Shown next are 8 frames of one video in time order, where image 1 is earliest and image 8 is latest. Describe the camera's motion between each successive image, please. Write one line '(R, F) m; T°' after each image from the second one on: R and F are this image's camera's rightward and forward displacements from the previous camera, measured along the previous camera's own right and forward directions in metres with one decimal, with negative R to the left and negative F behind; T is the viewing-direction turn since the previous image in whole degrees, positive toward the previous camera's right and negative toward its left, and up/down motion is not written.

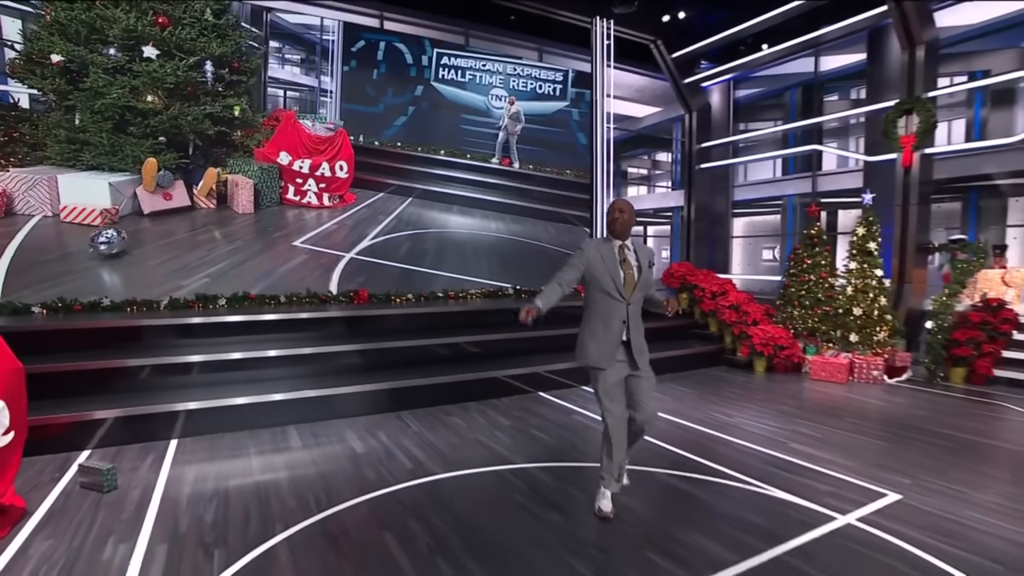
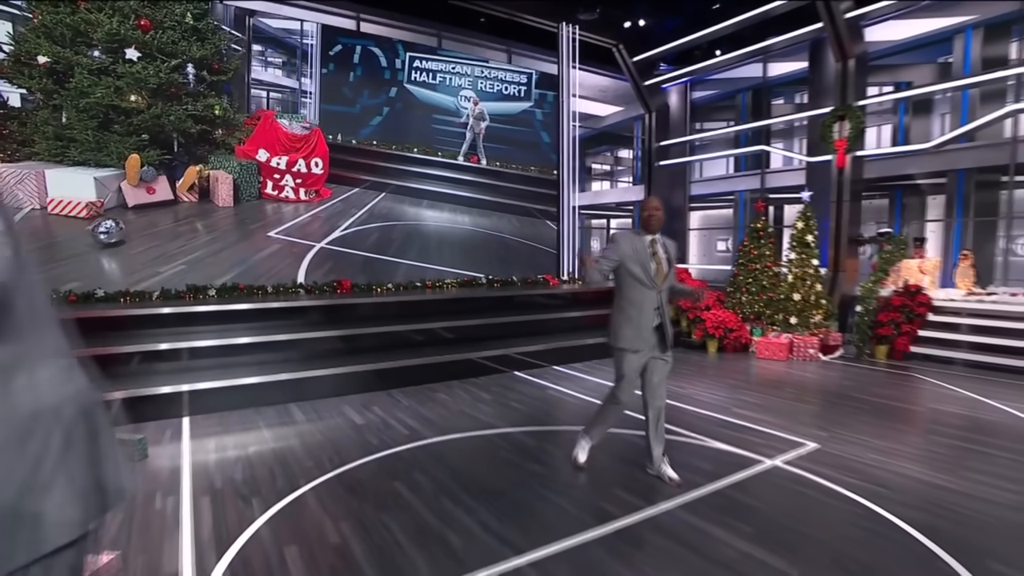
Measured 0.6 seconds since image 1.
(-0.1, -0.5) m; +4°
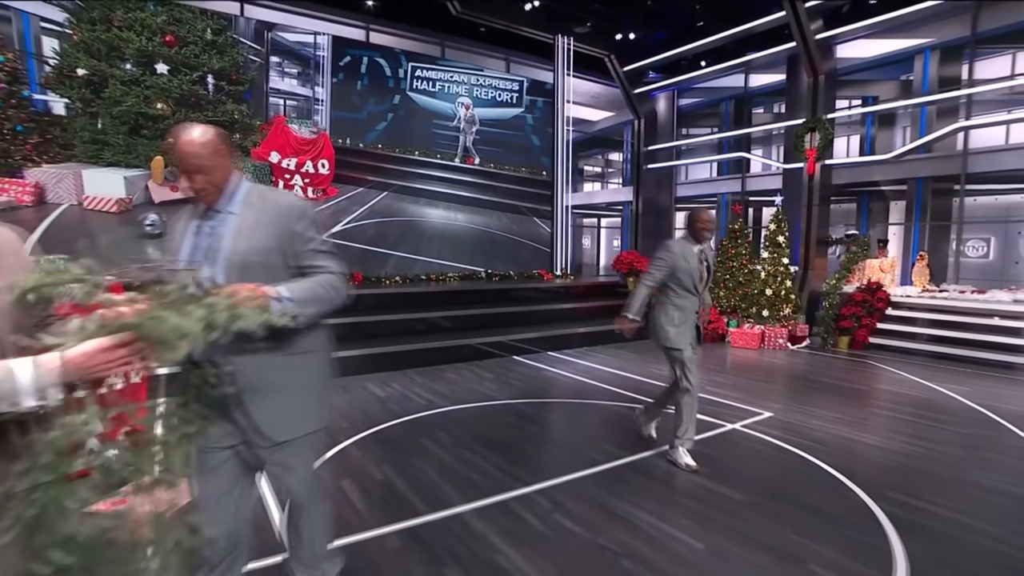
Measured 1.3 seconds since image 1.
(-0.1, -0.6) m; +1°
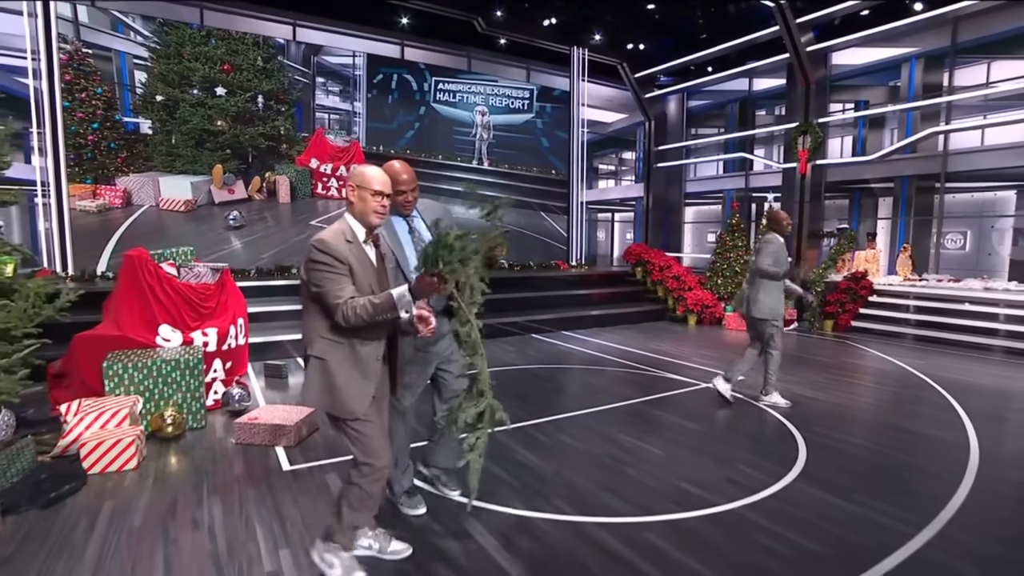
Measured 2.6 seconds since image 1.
(0.0, -0.9) m; -2°
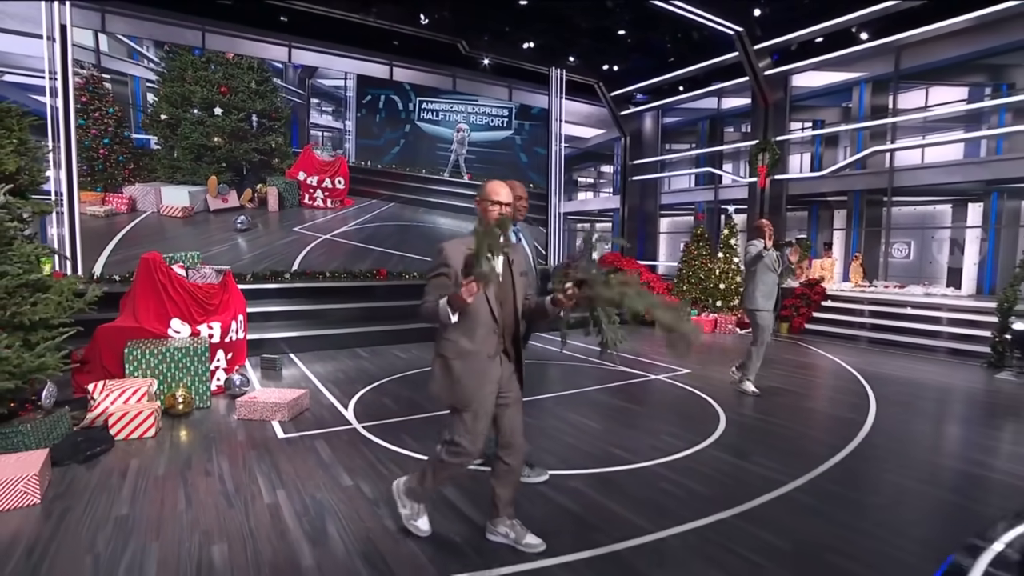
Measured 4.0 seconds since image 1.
(+0.2, -0.6) m; +1°
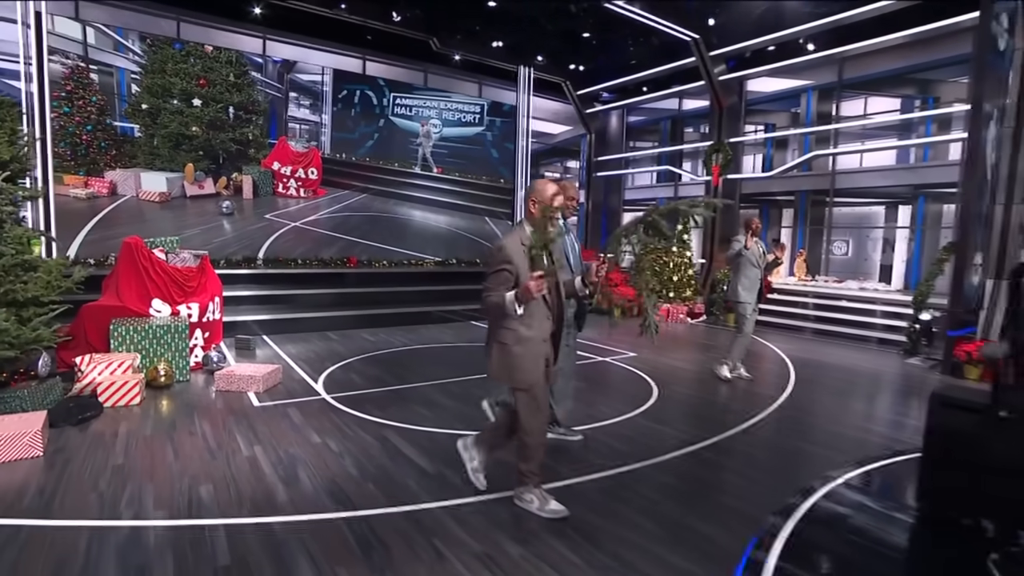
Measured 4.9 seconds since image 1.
(+0.1, -0.4) m; +3°
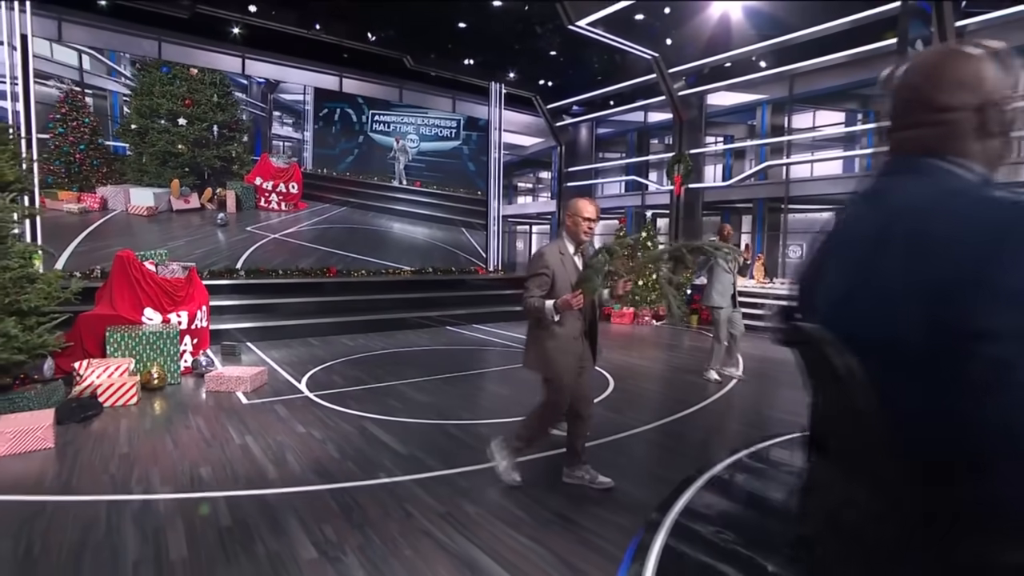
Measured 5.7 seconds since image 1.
(+0.1, -0.4) m; +2°
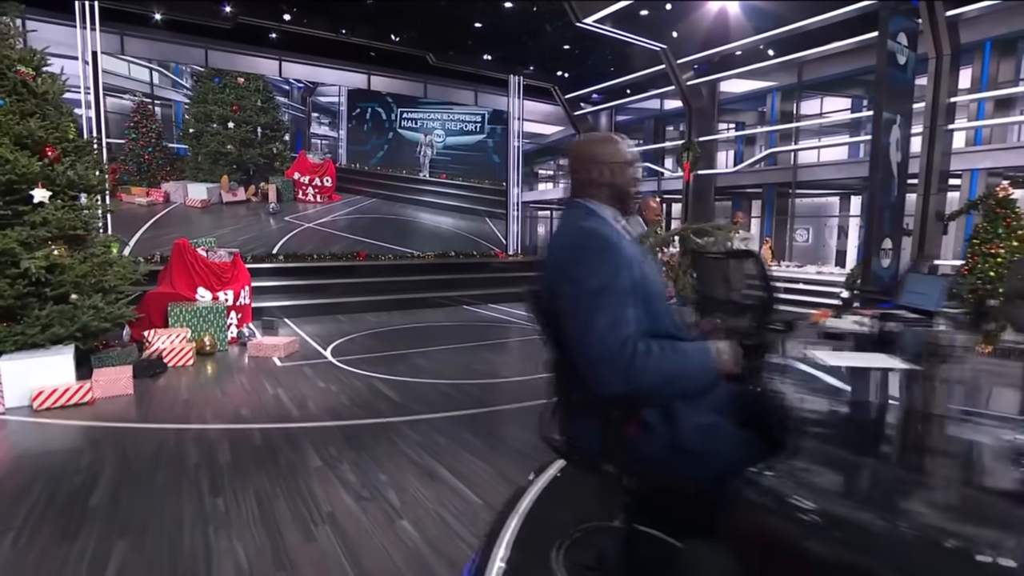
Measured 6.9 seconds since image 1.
(+0.4, -0.7) m; -4°
